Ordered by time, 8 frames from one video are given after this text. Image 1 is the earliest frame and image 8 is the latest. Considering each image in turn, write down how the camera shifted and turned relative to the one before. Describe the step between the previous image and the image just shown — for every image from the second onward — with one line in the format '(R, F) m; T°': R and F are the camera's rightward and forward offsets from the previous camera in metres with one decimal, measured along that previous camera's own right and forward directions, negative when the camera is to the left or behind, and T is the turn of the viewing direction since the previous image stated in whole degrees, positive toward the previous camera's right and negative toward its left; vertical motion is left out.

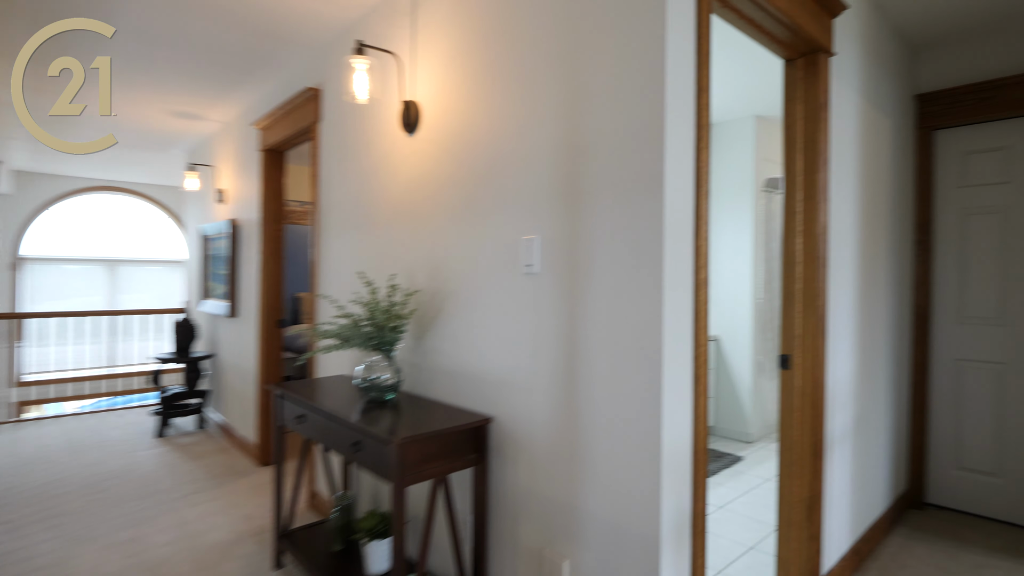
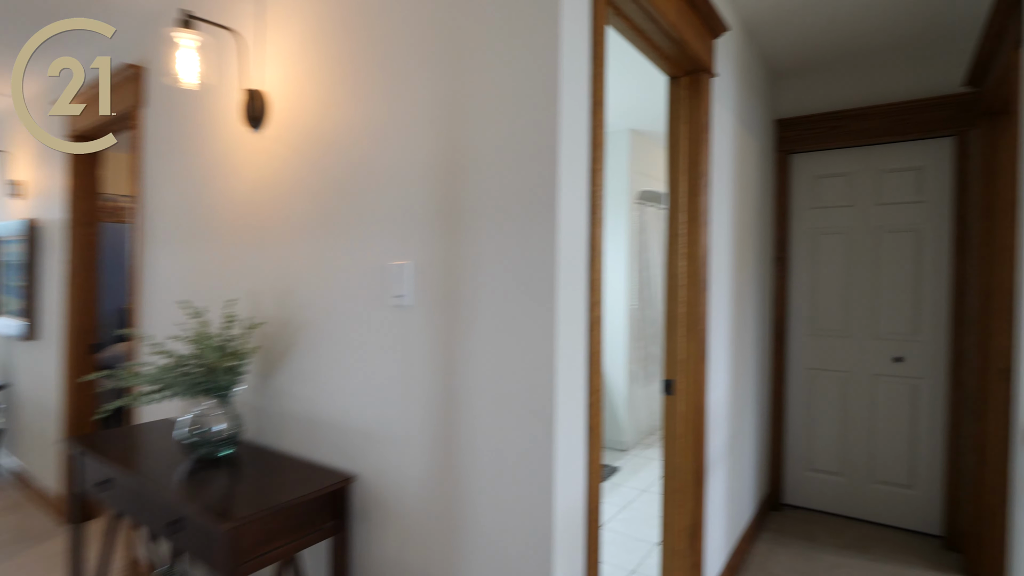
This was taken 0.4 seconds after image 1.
(0.0, +0.2) m; +13°
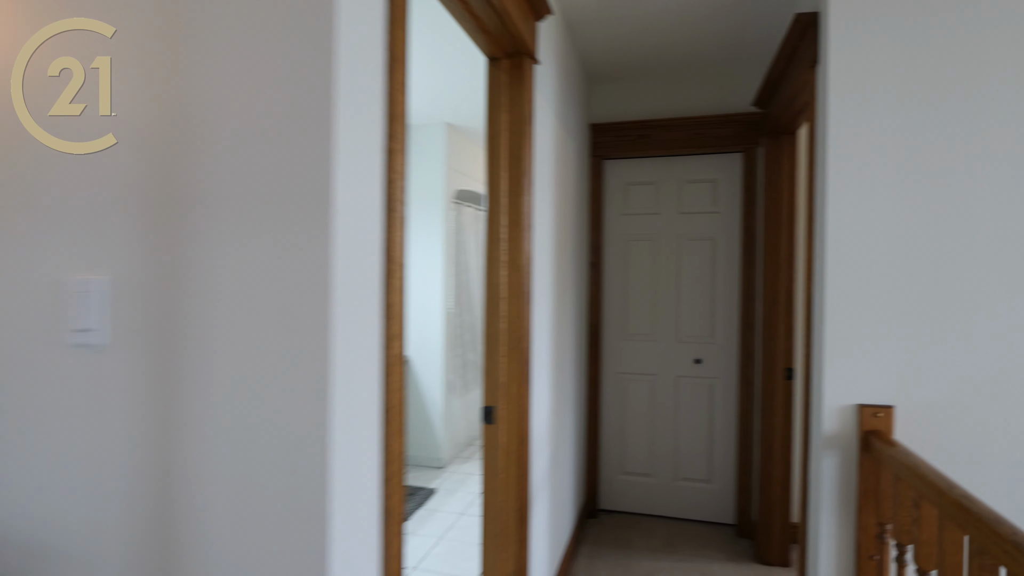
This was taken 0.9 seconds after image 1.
(+0.1, +0.4) m; +19°
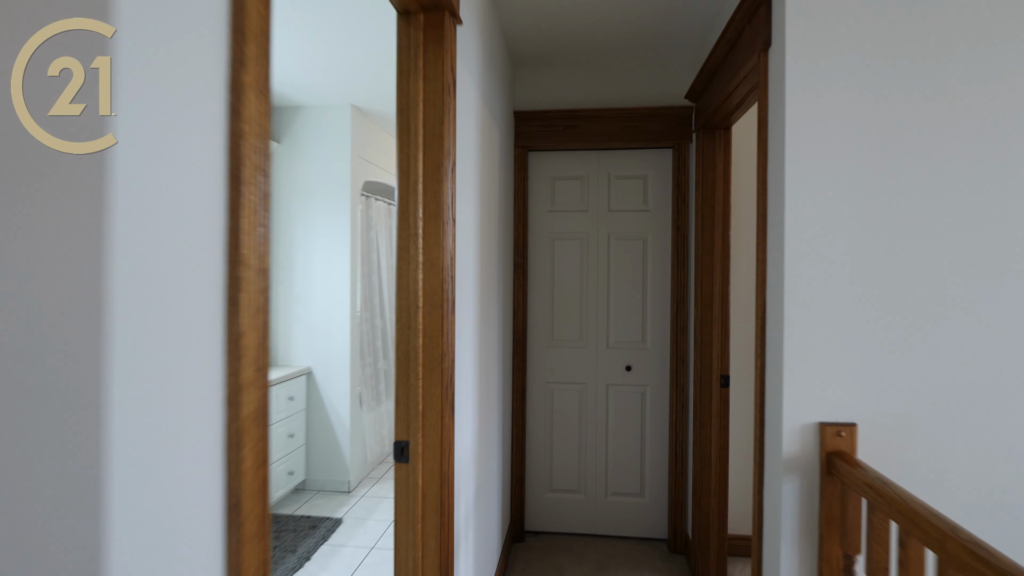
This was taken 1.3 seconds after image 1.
(0.0, +0.3) m; +9°
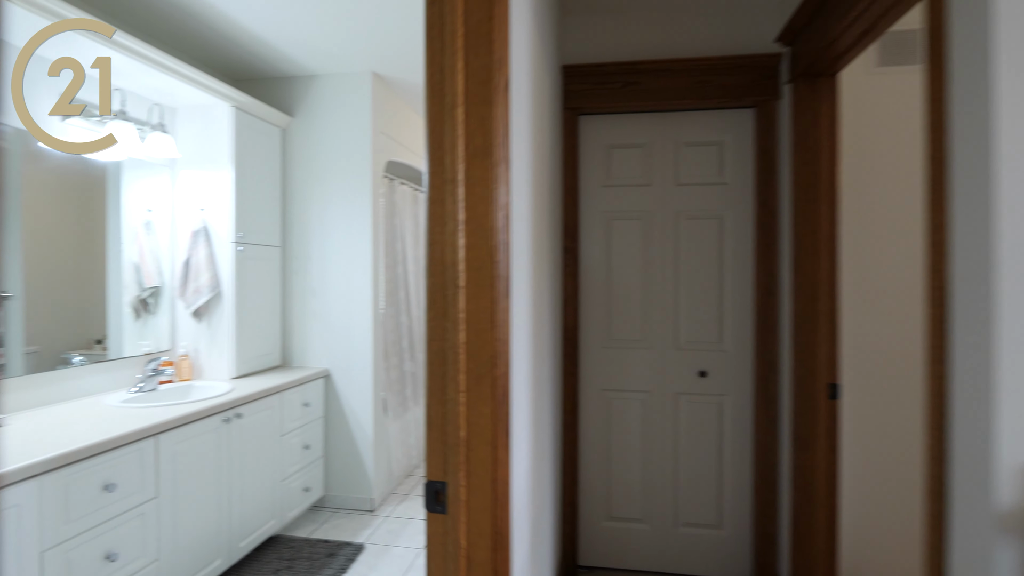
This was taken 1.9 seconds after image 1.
(-0.1, +0.5) m; -3°
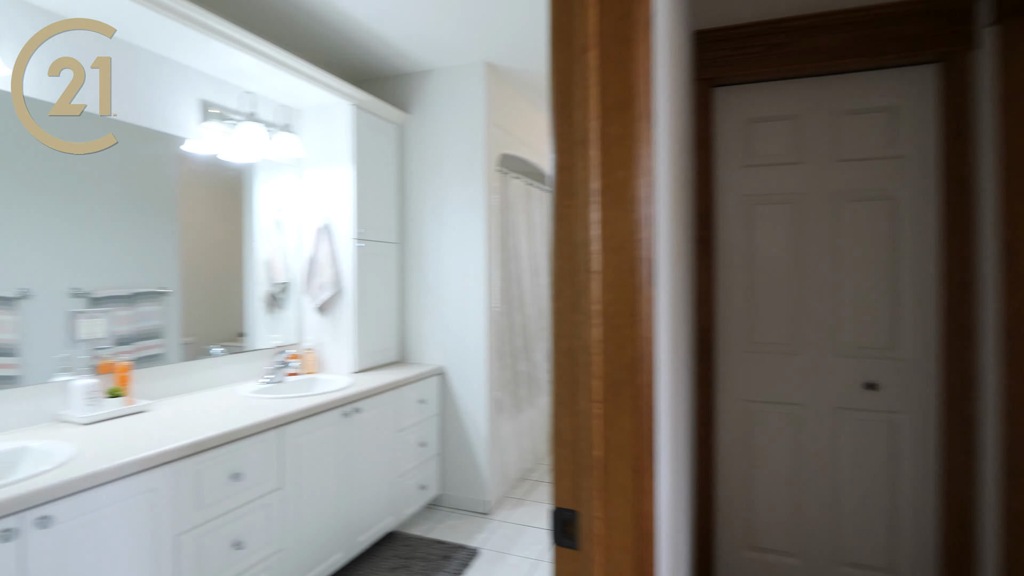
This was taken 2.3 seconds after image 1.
(-0.1, +0.2) m; -11°
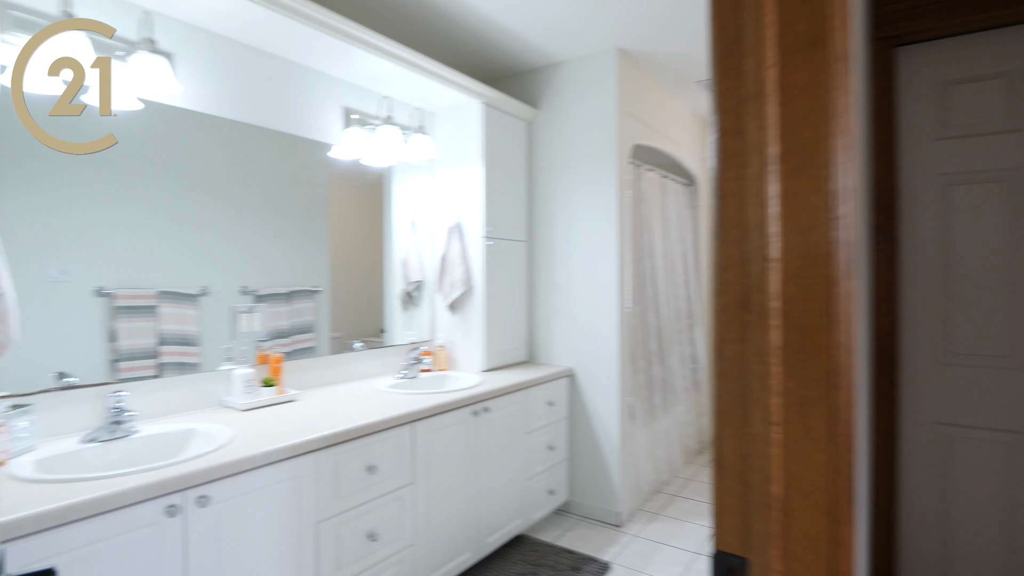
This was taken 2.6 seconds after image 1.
(0.0, +0.1) m; -13°
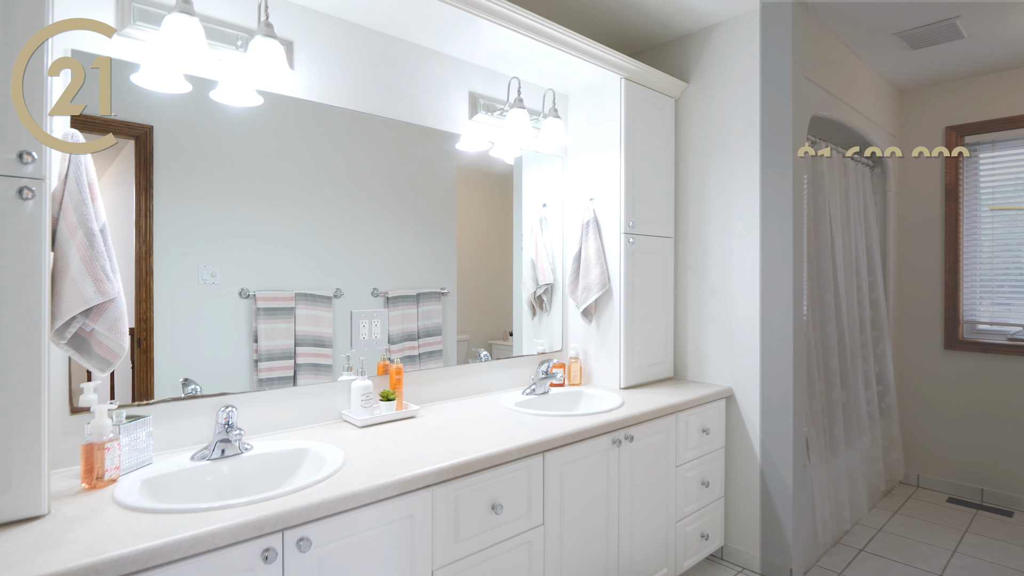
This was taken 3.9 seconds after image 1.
(-0.1, +0.3) m; -13°
